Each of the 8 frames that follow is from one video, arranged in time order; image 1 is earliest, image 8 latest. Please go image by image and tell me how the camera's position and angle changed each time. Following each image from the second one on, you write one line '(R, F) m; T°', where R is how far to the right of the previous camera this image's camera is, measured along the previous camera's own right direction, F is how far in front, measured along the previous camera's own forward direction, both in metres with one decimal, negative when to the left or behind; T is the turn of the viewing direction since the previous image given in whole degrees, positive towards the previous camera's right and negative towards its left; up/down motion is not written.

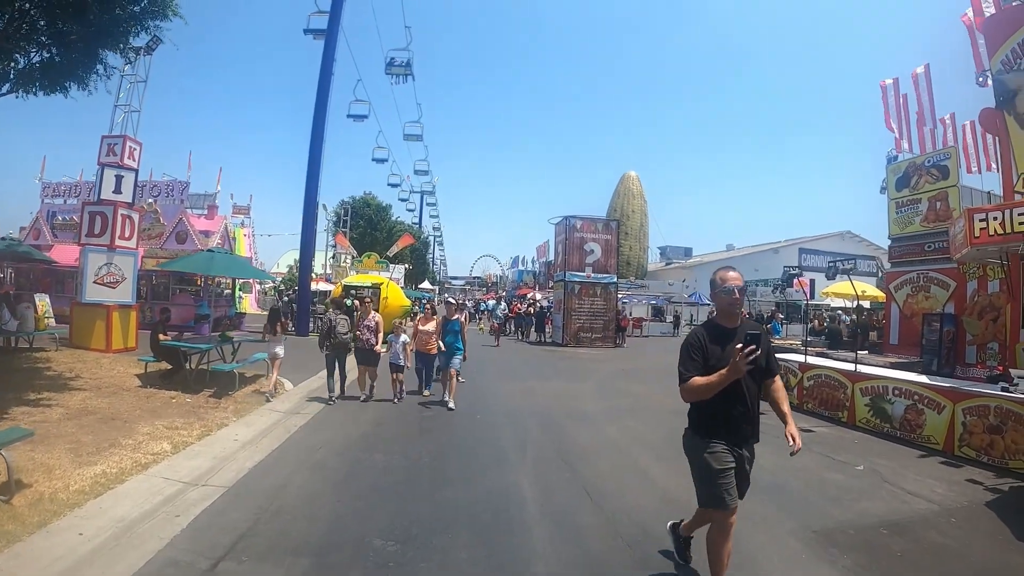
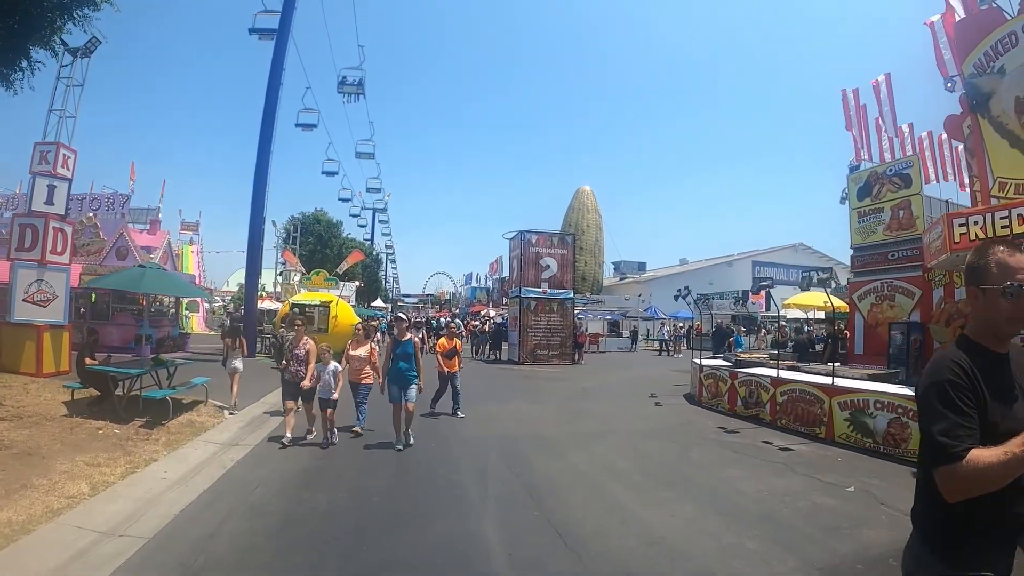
(-0.2, +0.9) m; +4°
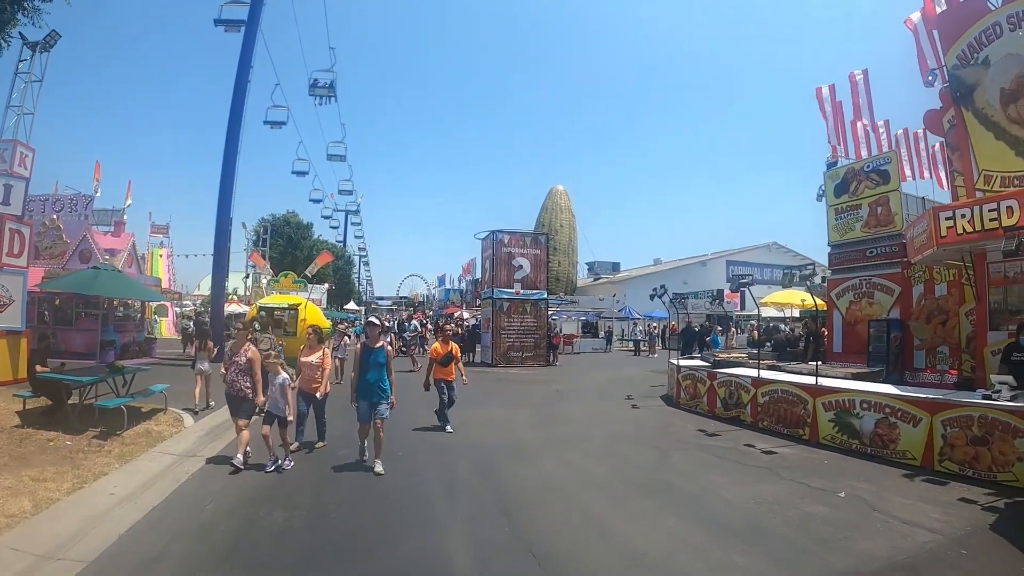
(0.0, +0.6) m; +2°
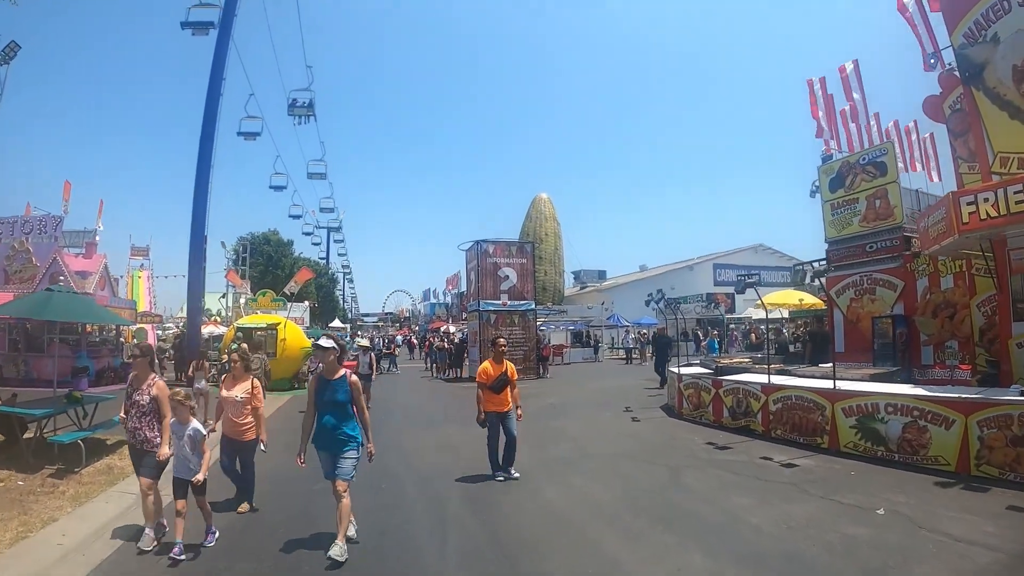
(0.0, +0.9) m; +1°
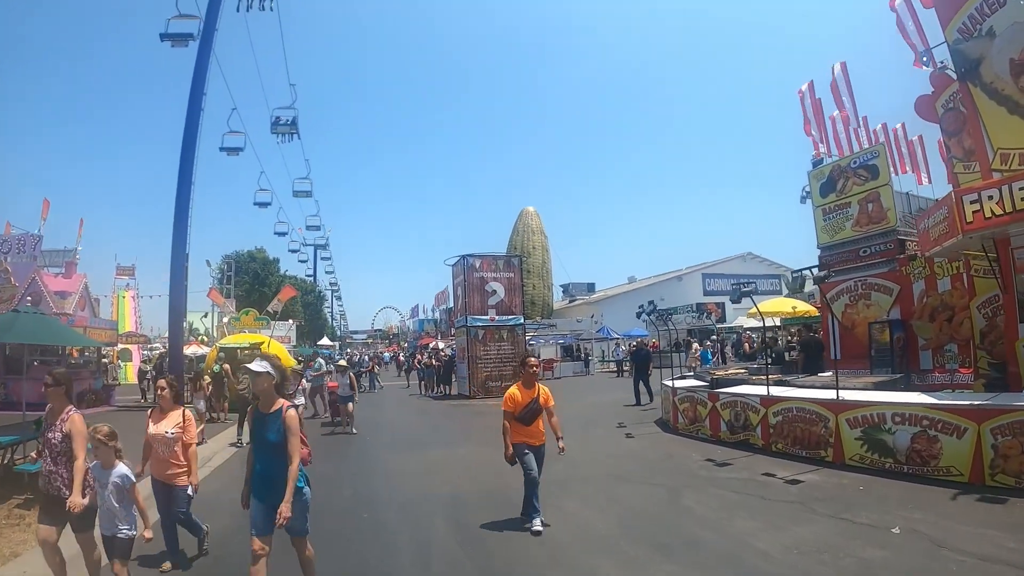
(+0.1, +0.5) m; +1°
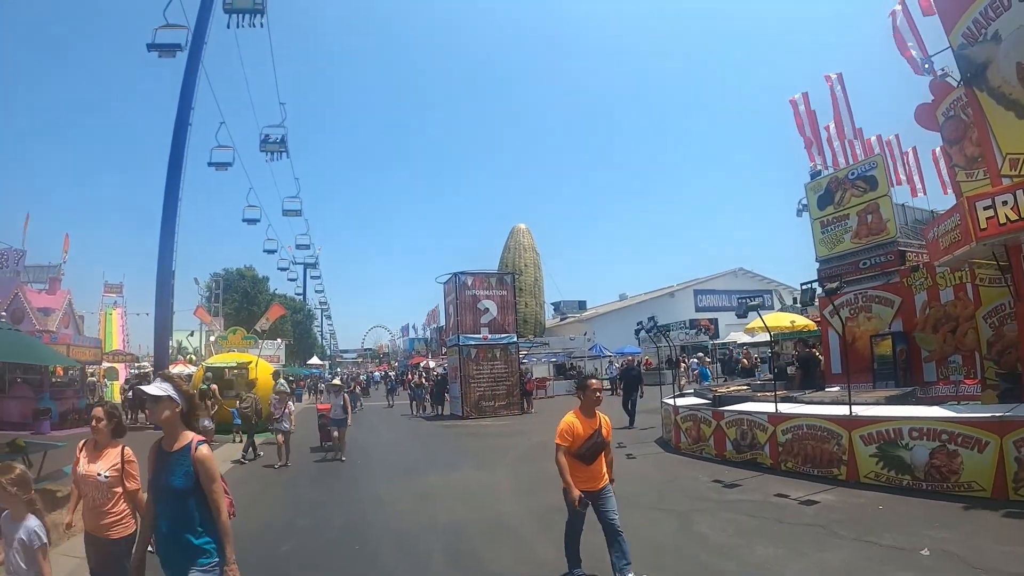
(-0.1, +0.4) m; +1°
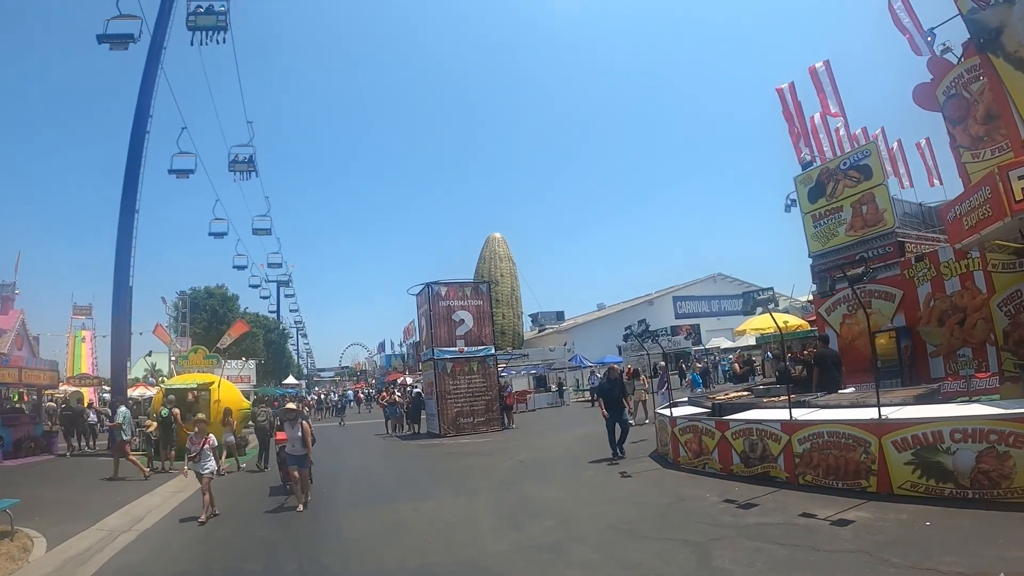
(0.0, +1.2) m; +2°
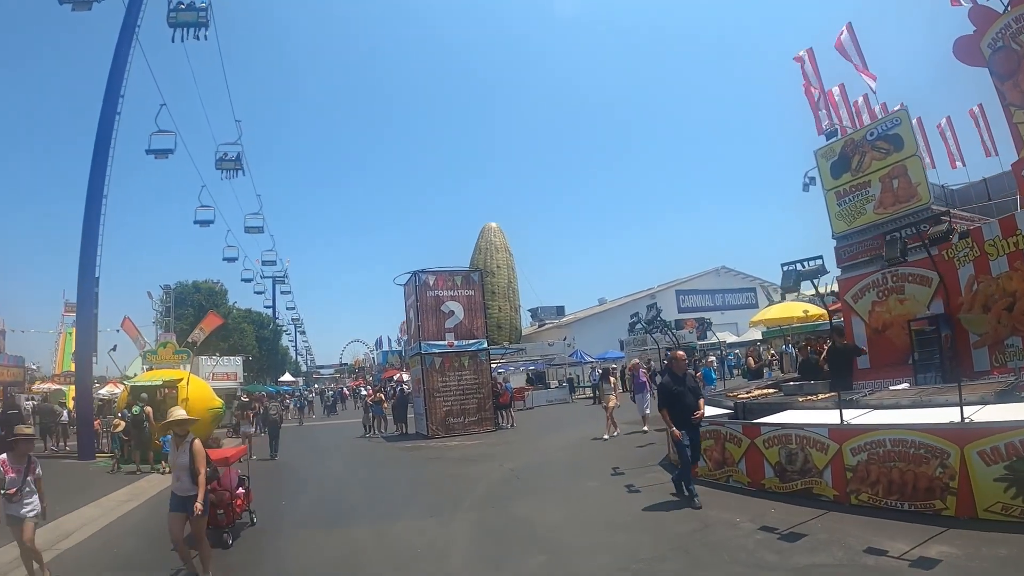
(+0.2, +1.6) m; 0°
